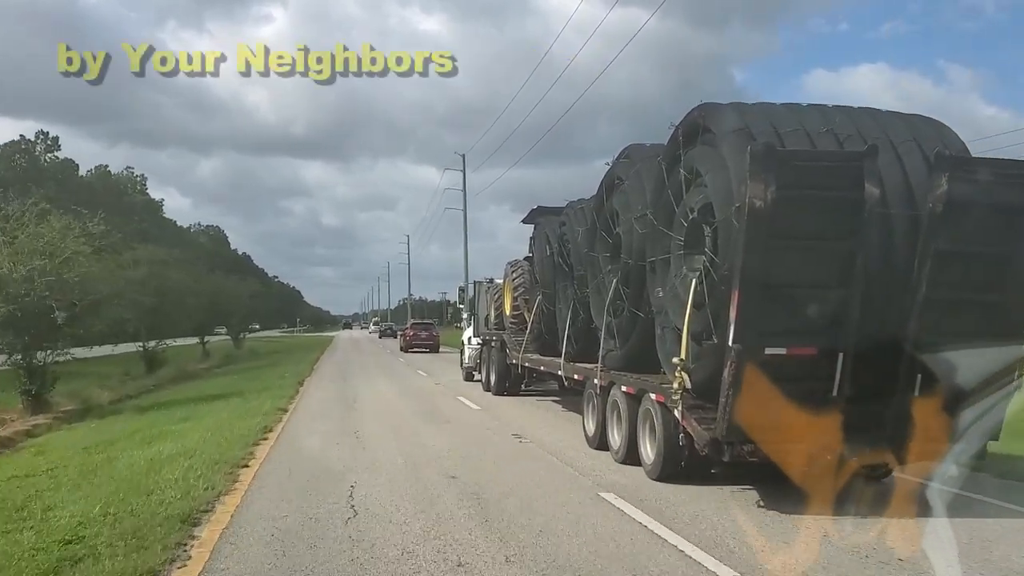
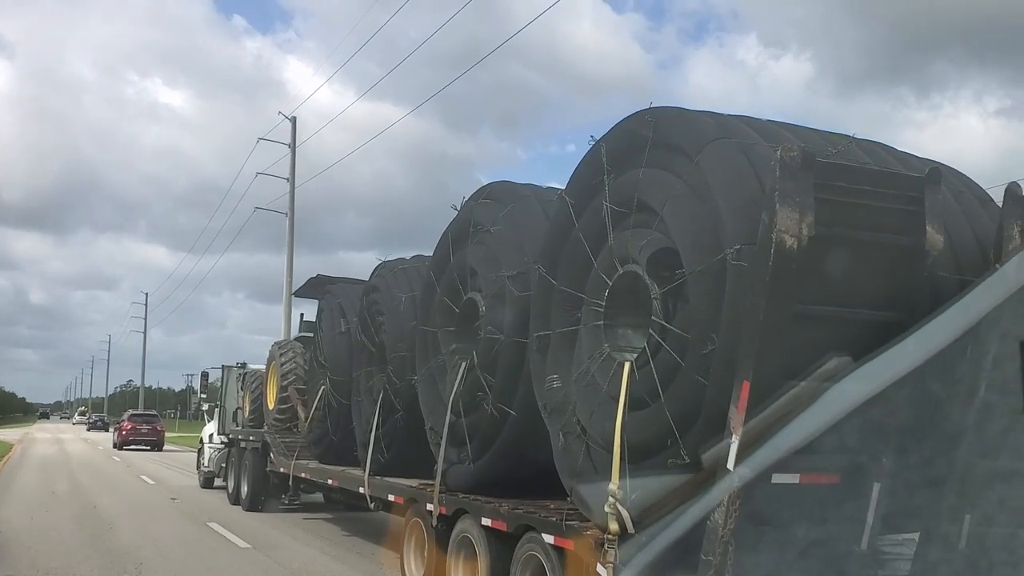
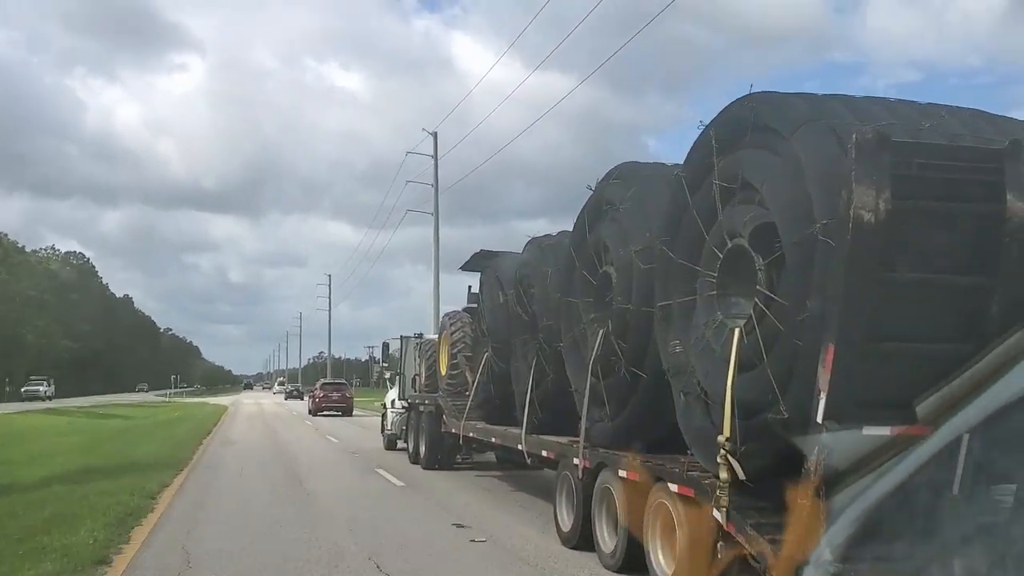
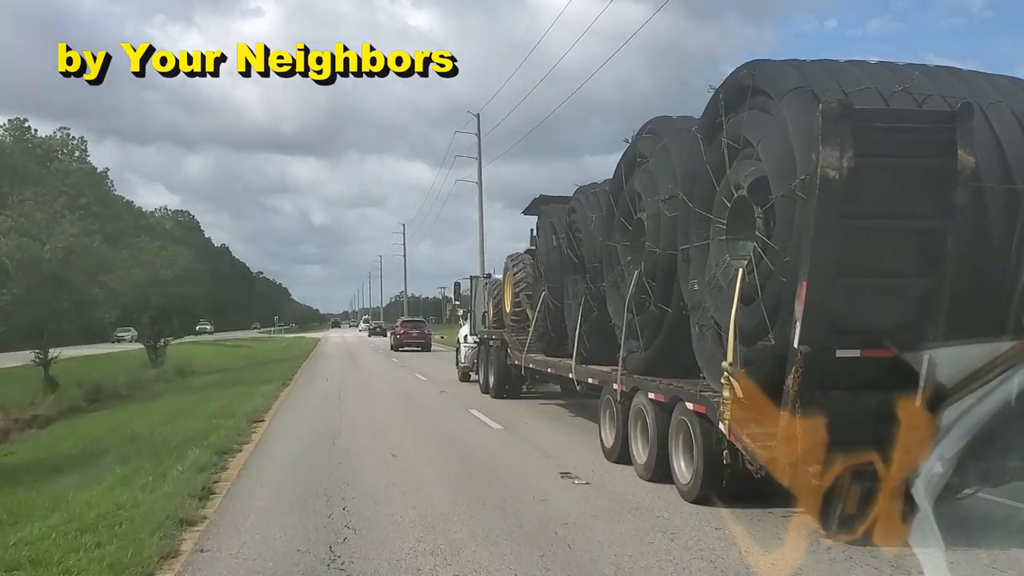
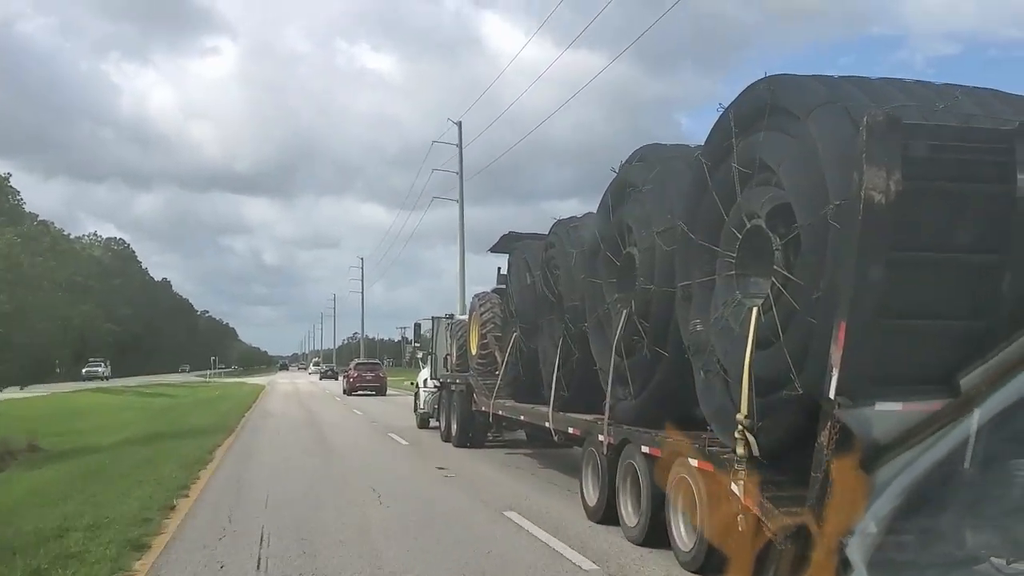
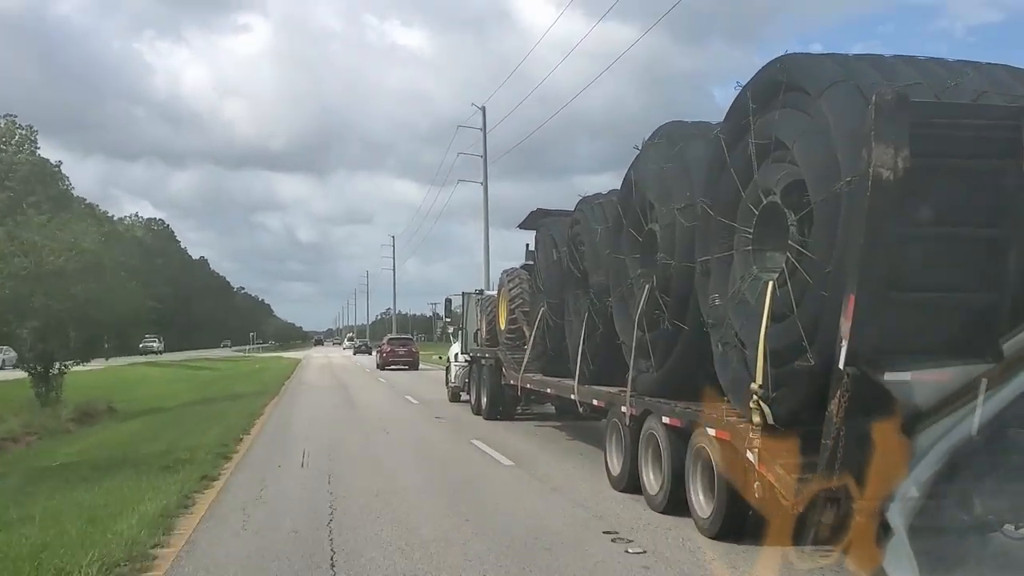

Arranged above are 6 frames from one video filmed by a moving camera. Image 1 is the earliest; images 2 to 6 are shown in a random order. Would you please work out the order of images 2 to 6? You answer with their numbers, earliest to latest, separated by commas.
4, 6, 5, 3, 2
